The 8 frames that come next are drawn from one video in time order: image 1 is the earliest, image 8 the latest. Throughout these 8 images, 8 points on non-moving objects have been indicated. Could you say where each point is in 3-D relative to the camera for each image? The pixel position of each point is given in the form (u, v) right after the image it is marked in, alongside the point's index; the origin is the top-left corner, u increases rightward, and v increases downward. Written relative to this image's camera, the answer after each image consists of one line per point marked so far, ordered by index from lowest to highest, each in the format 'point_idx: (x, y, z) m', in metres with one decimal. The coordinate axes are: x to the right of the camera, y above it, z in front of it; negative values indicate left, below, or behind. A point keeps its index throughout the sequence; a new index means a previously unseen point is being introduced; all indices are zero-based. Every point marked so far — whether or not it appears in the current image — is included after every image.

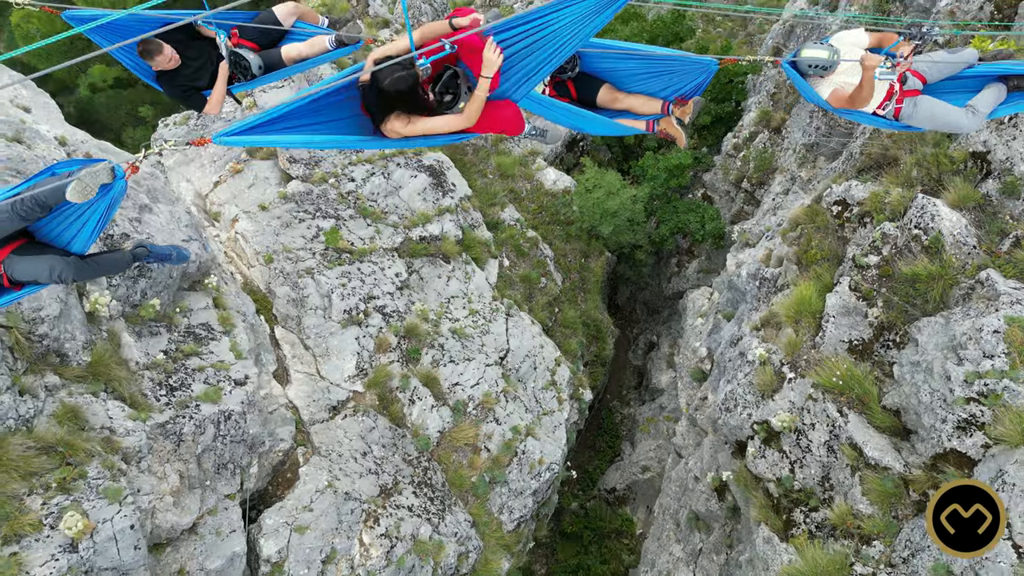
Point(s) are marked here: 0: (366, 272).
0: (-2.3, +0.3, +8.4) m
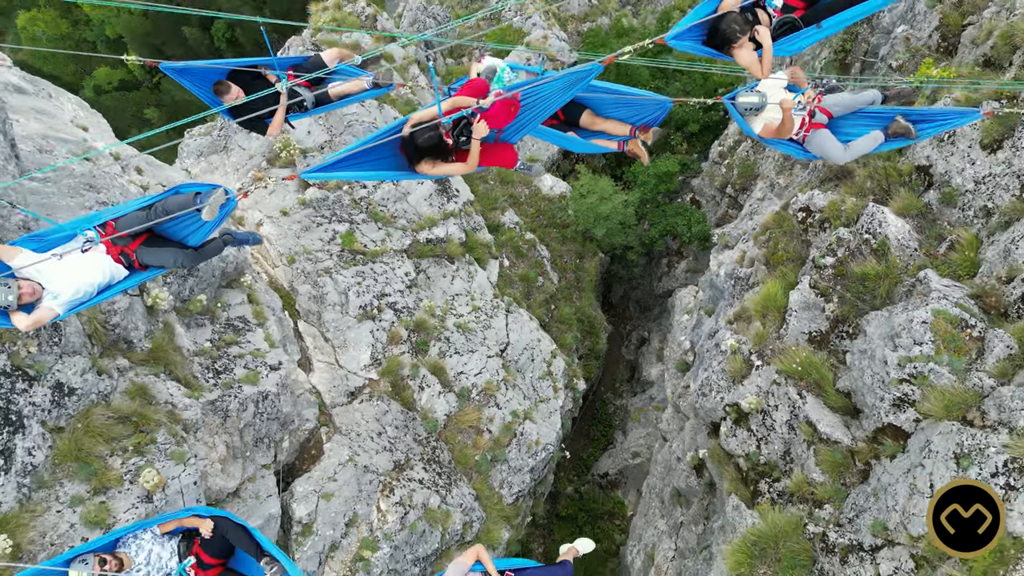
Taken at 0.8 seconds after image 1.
0: (-2.3, +0.3, +9.3) m
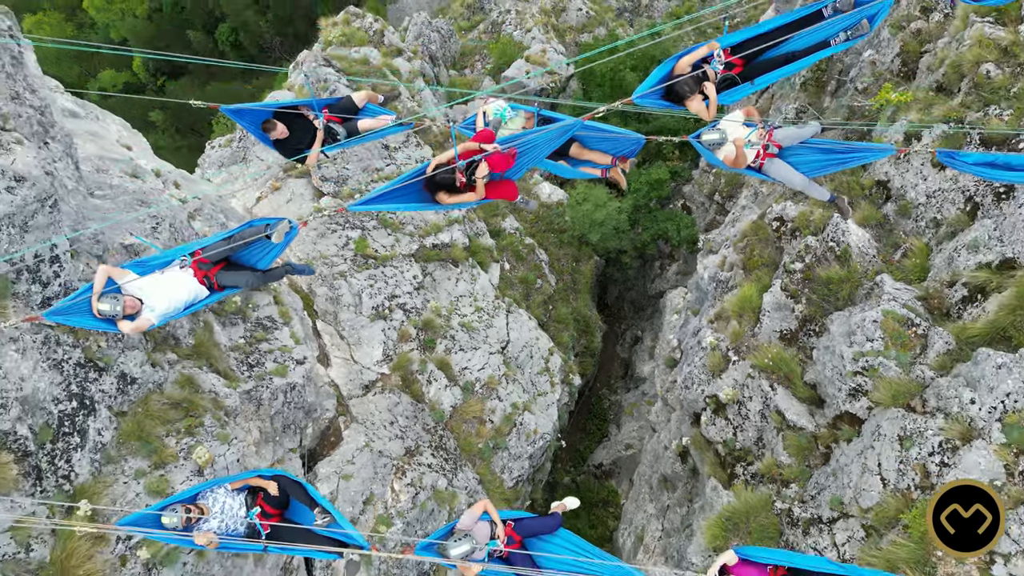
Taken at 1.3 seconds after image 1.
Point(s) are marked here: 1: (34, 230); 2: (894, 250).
0: (-2.3, +0.3, +10.1) m
1: (-4.6, +0.6, +5.2) m
2: (+5.5, +0.5, +7.7) m
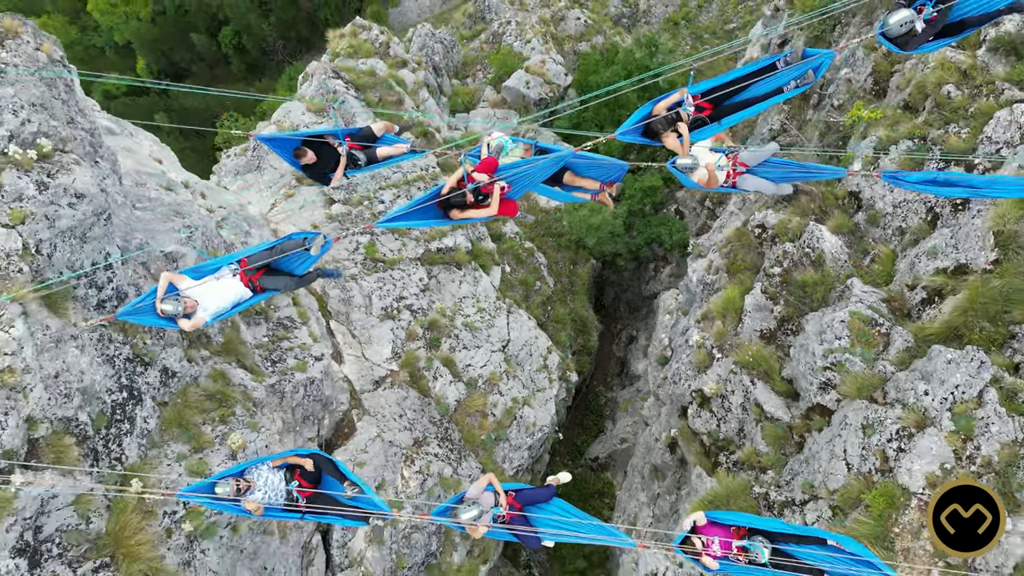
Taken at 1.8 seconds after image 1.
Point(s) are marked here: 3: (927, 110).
0: (-2.3, +0.2, +10.7) m
1: (-4.6, +0.5, +5.9) m
2: (+5.5, +0.5, +8.4) m
3: (+6.4, +2.7, +8.3) m
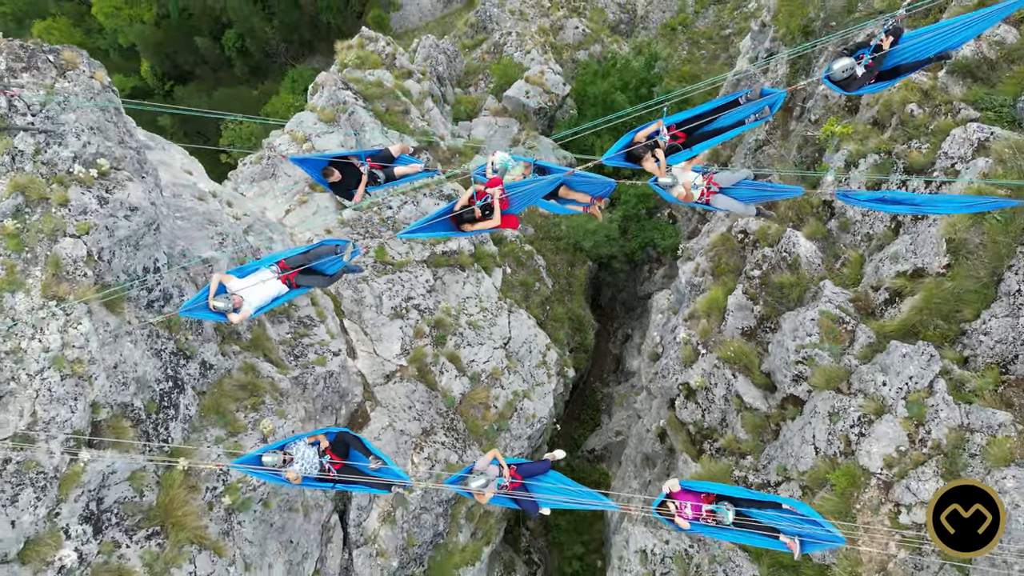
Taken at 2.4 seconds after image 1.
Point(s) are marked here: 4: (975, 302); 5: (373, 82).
0: (-2.3, +0.2, +11.5) m
1: (-4.5, +0.5, +6.6) m
2: (+5.5, +0.5, +9.1) m
3: (+6.4, +2.7, +9.1) m
4: (+6.4, -0.2, +7.4) m
5: (-4.1, +6.0, +15.7) m
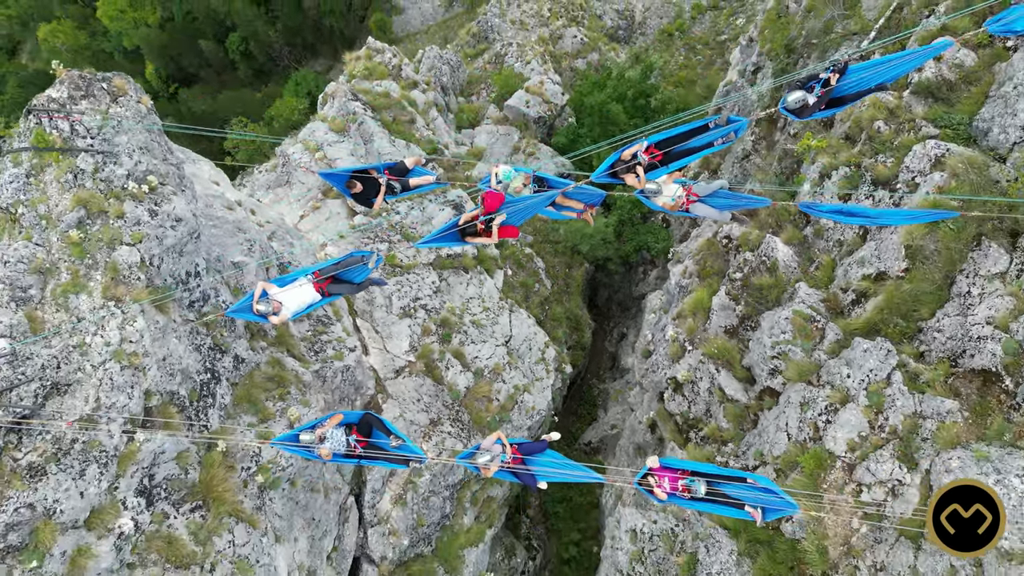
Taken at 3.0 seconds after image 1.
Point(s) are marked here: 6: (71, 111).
0: (-2.3, +0.2, +12.3) m
1: (-4.5, +0.5, +7.5) m
2: (+5.5, +0.5, +10.0) m
3: (+6.4, +2.7, +9.9) m
4: (+6.4, -0.2, +8.2) m
5: (-4.0, +6.0, +16.6) m
6: (-5.8, +2.3, +7.1) m
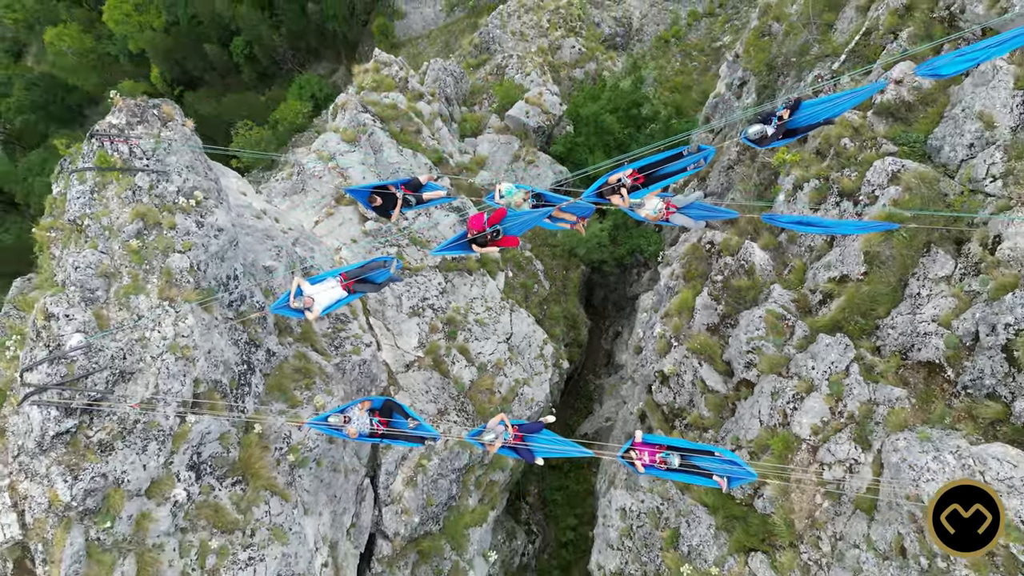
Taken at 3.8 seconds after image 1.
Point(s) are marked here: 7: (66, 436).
0: (-2.2, +0.1, +13.3) m
1: (-4.5, +0.4, +8.5) m
2: (+5.5, +0.4, +11.0) m
3: (+6.5, +2.7, +10.9) m
4: (+6.4, -0.2, +9.2) m
5: (-4.0, +6.0, +17.6) m
6: (-5.8, +2.3, +8.1) m
7: (-5.7, -1.9, +6.9) m
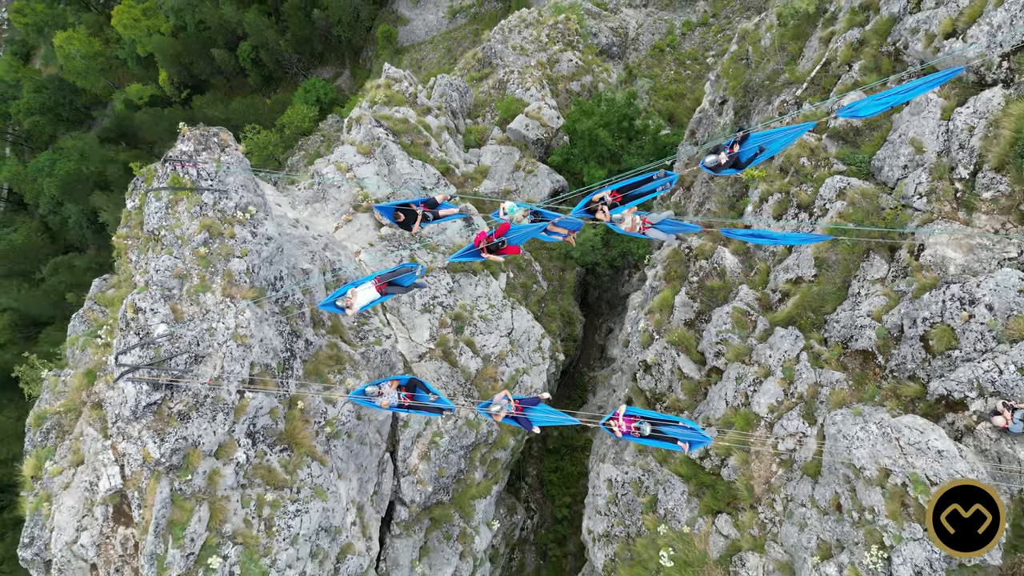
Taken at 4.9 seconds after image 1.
0: (-2.2, +0.2, +14.9) m
1: (-4.5, +0.5, +10.1) m
2: (+5.6, +0.4, +12.6) m
3: (+6.5, +2.7, +12.5) m
4: (+6.4, -0.3, +10.8) m
5: (-4.0, +6.0, +19.2) m
6: (-5.7, +2.3, +9.7) m
7: (-5.7, -1.9, +8.5) m
